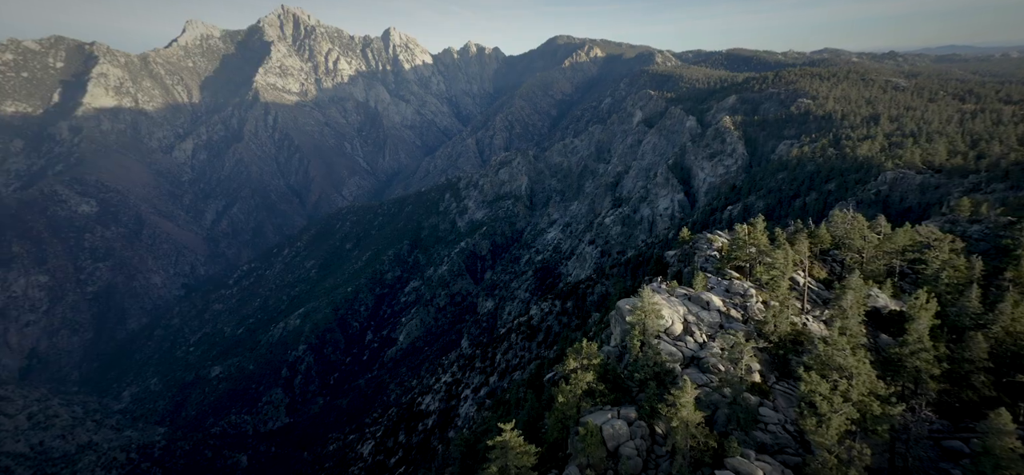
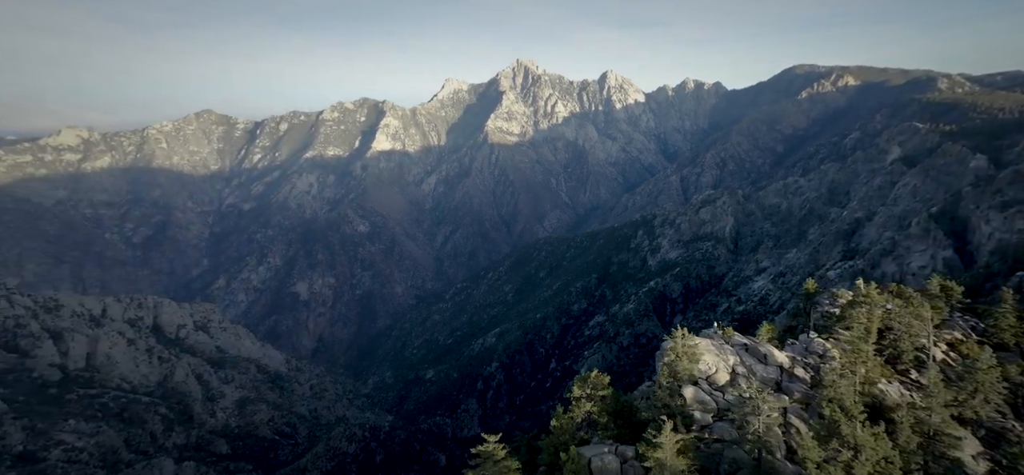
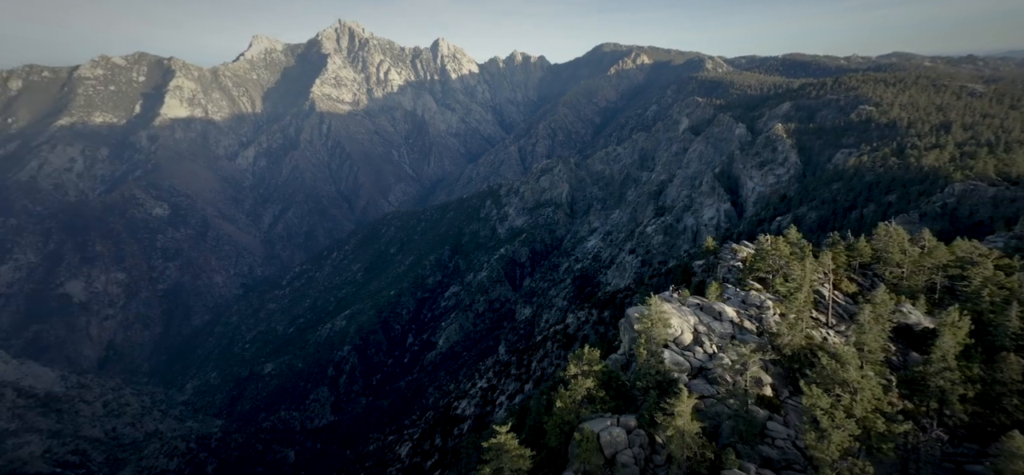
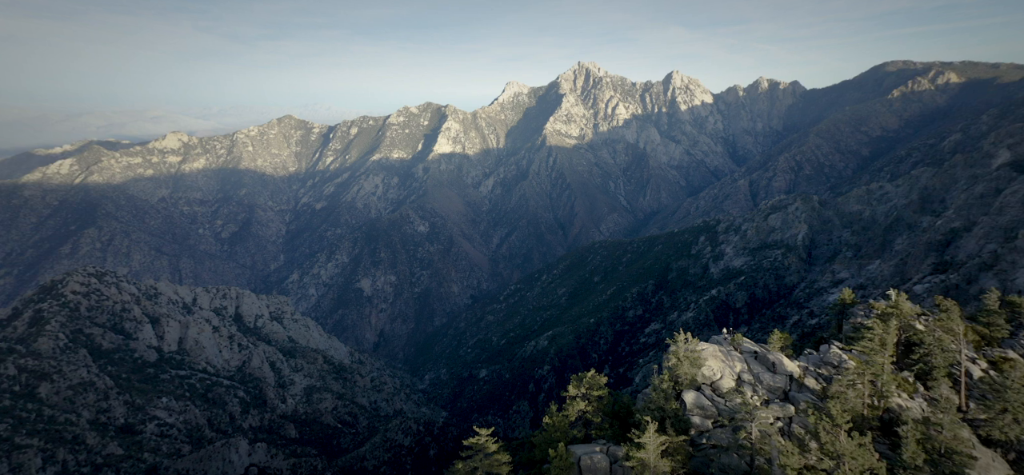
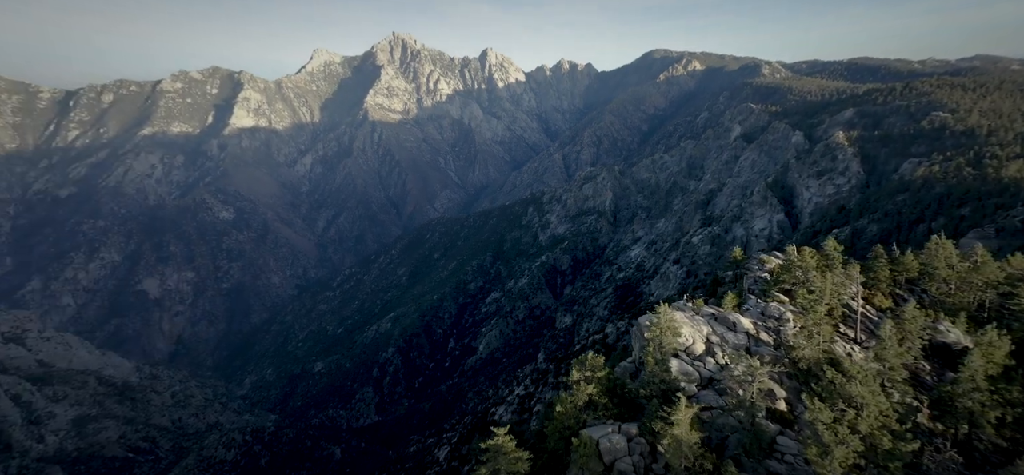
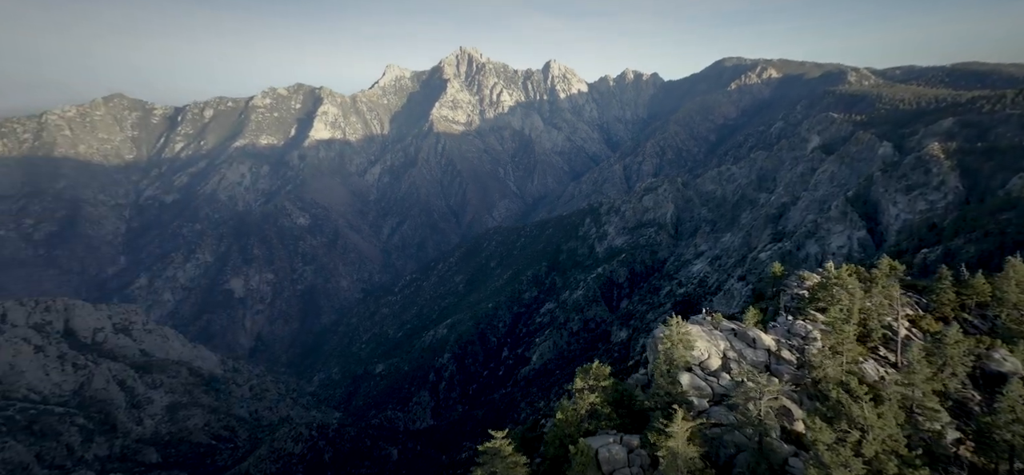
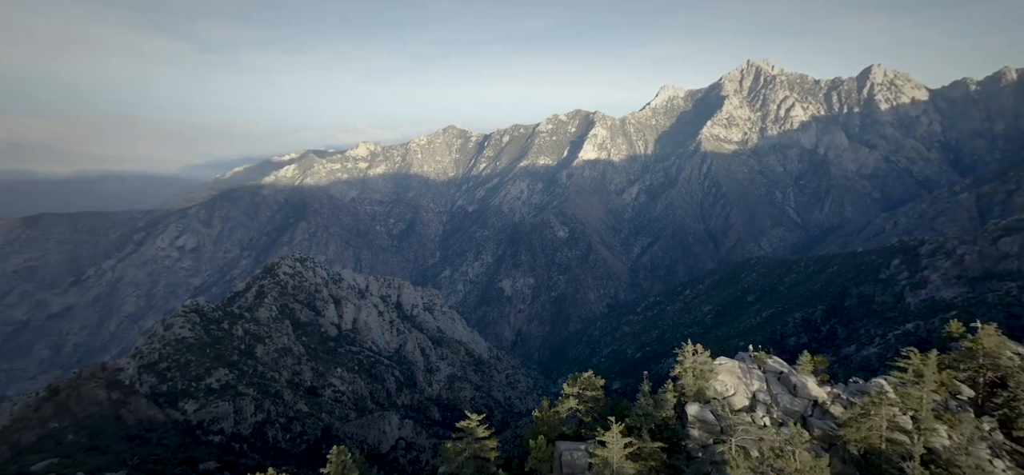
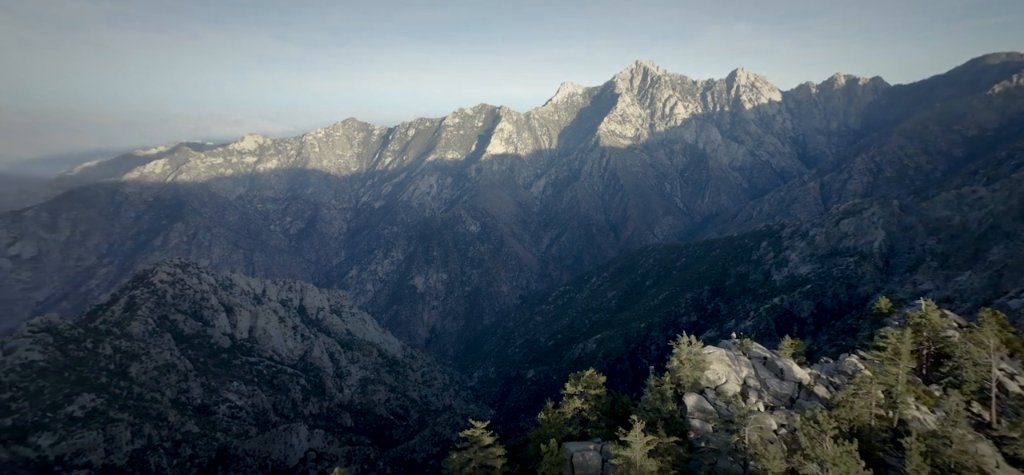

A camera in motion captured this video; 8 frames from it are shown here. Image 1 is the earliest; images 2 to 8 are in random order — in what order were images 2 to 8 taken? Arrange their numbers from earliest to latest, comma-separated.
3, 5, 6, 2, 4, 8, 7
